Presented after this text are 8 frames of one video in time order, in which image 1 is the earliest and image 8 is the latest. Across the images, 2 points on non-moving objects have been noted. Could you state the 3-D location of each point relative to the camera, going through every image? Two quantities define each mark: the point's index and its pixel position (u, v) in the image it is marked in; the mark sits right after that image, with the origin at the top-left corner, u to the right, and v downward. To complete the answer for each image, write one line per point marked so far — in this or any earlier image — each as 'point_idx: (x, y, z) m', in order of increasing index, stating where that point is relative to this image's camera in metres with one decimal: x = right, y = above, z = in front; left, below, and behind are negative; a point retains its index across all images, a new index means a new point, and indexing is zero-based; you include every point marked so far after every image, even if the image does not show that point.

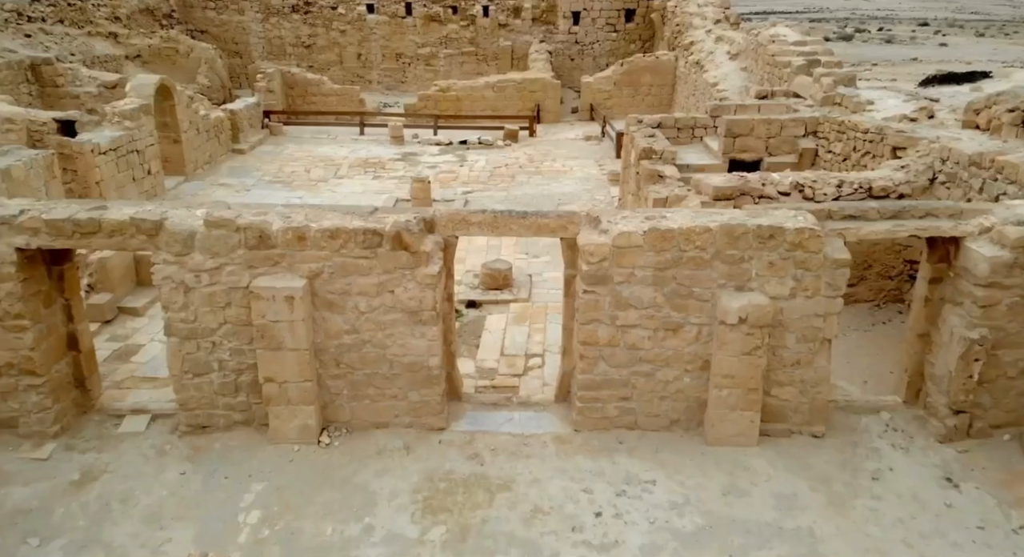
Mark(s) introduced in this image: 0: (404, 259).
0: (-0.7, +0.1, +4.4) m
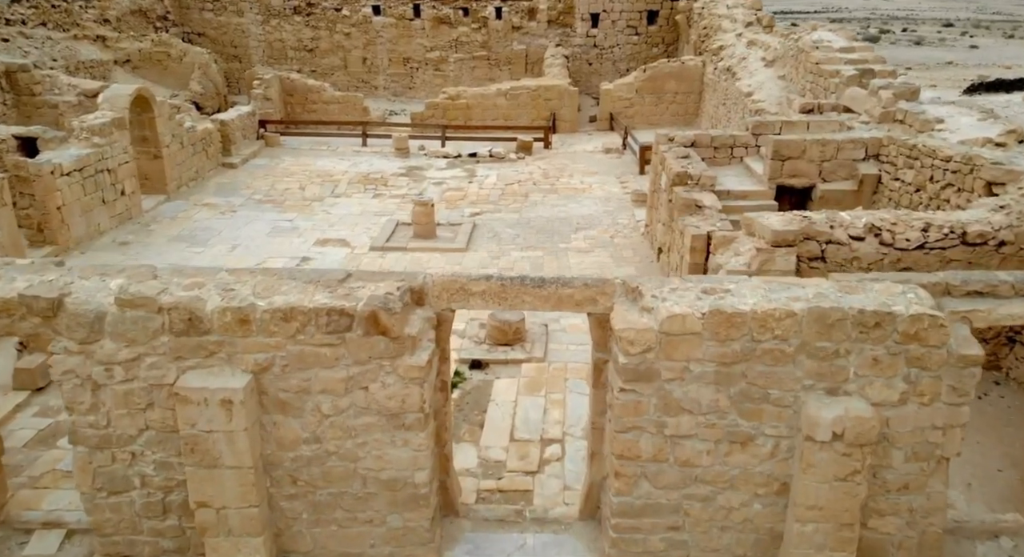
0: (-0.6, -0.3, +3.3) m
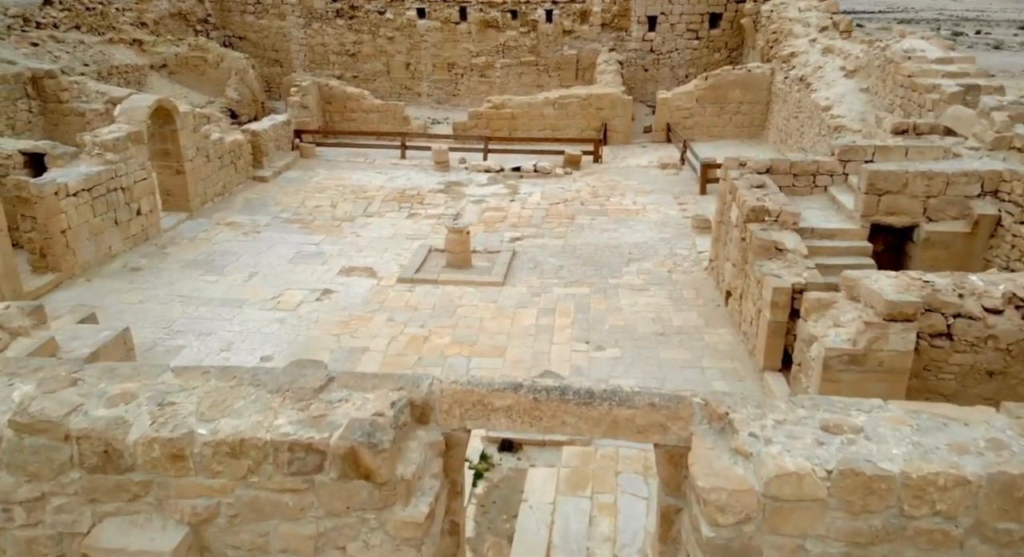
0: (-0.5, -0.7, +2.4) m
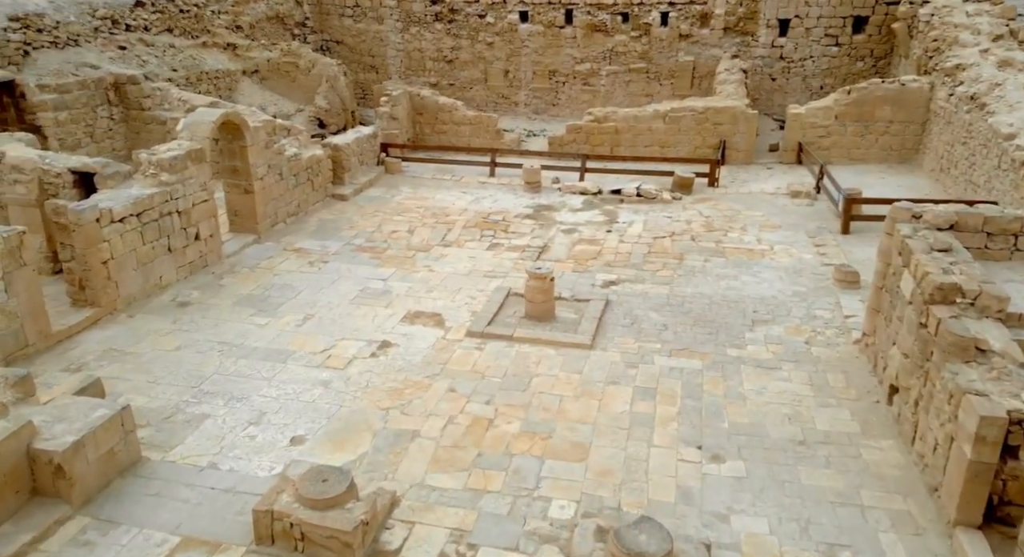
0: (-0.4, -1.2, +1.1) m
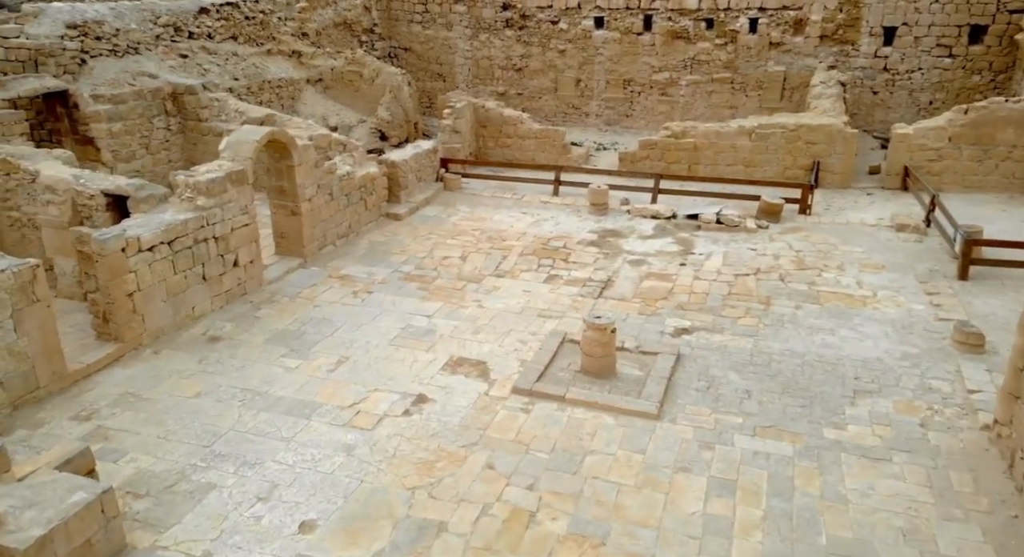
0: (-0.5, -1.6, +0.3) m
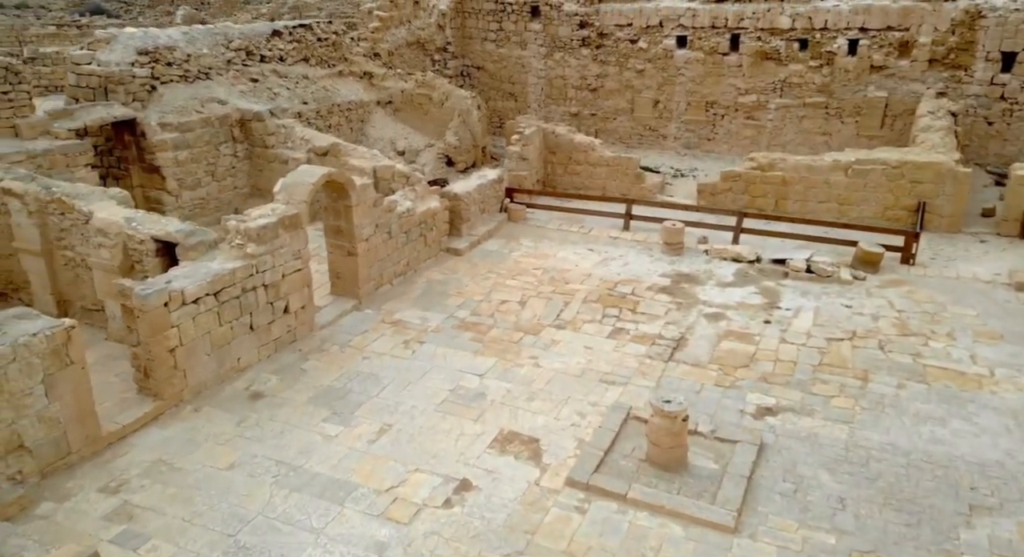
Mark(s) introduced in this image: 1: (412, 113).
0: (-0.7, -2.1, -0.2) m
1: (-1.8, +3.0, +13.2) m
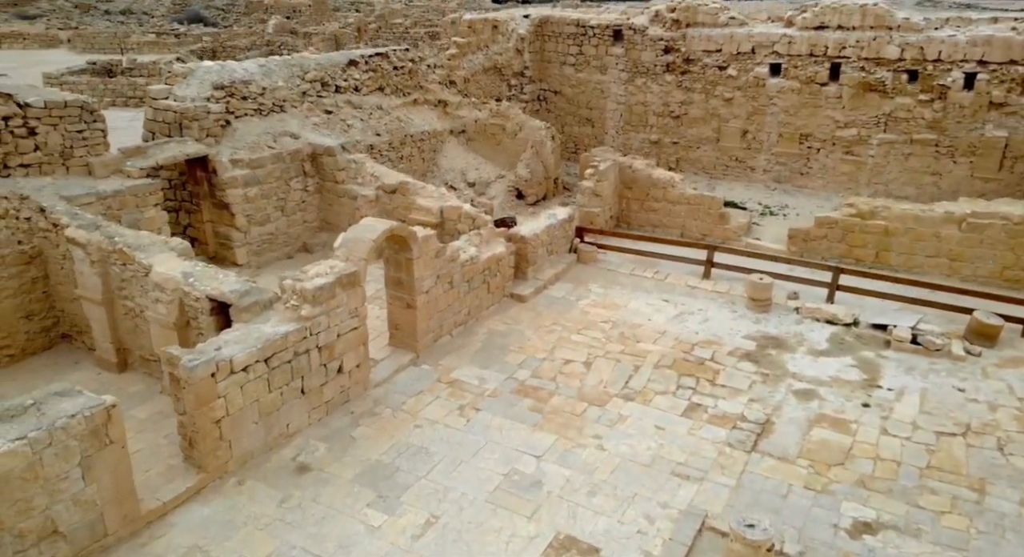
0: (-0.9, -2.7, -0.6) m
1: (-0.4, +2.4, +12.8) m
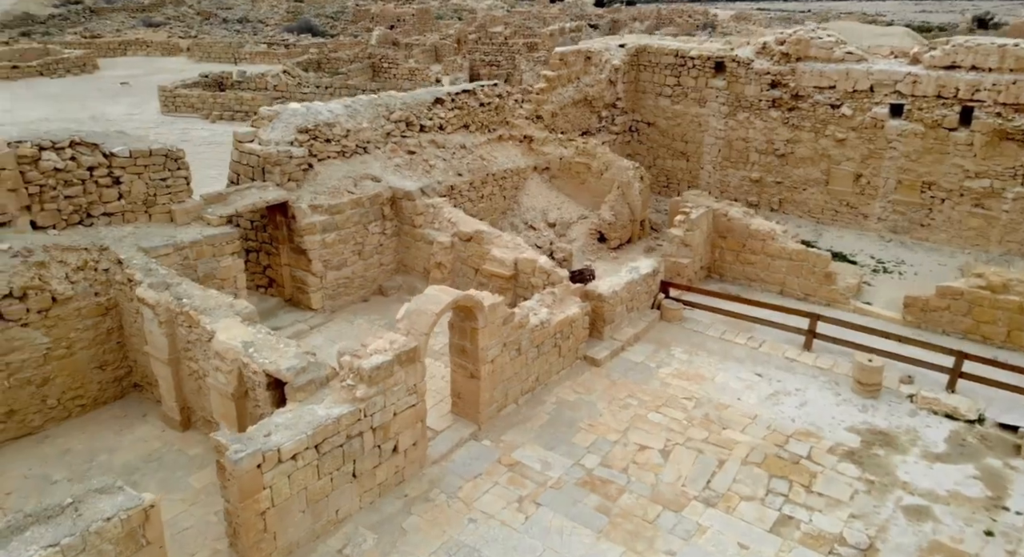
0: (-1.3, -3.3, -1.0) m
1: (+1.0, +1.6, +12.2) m
